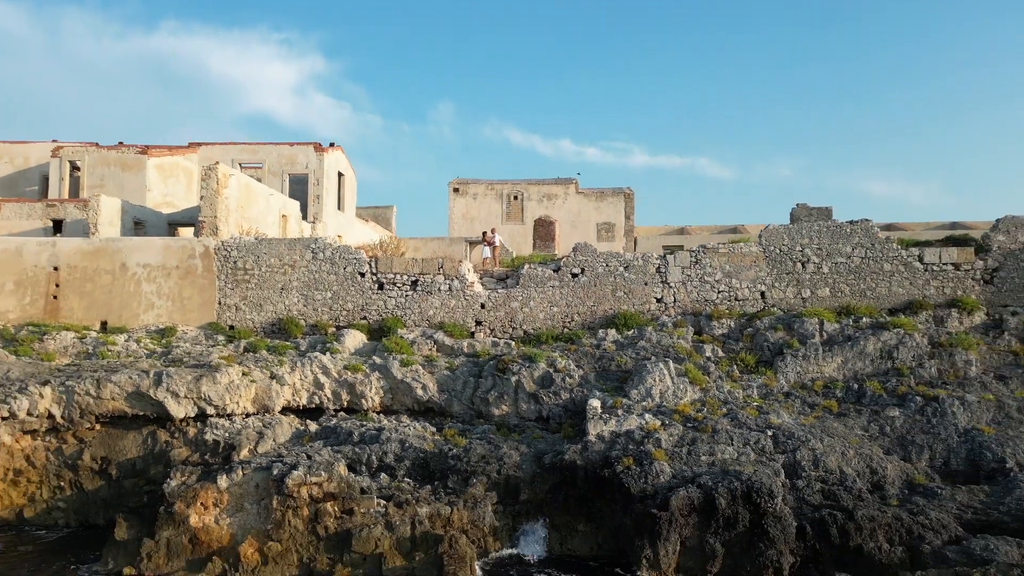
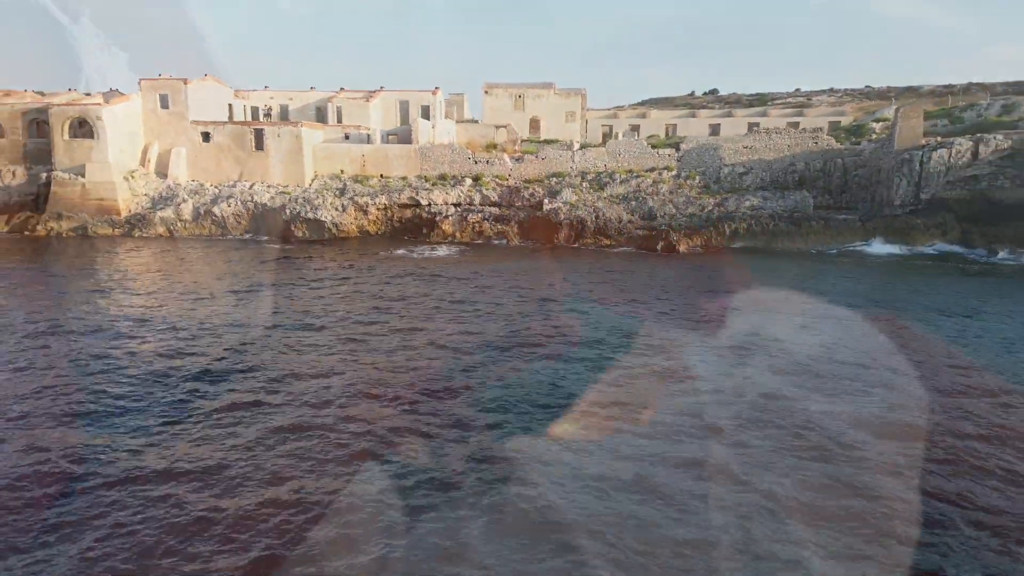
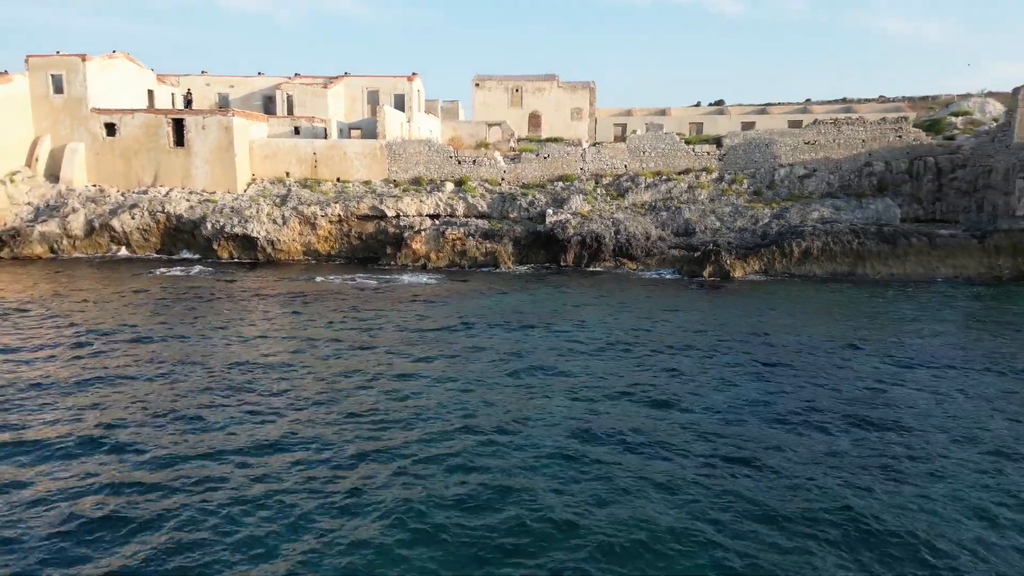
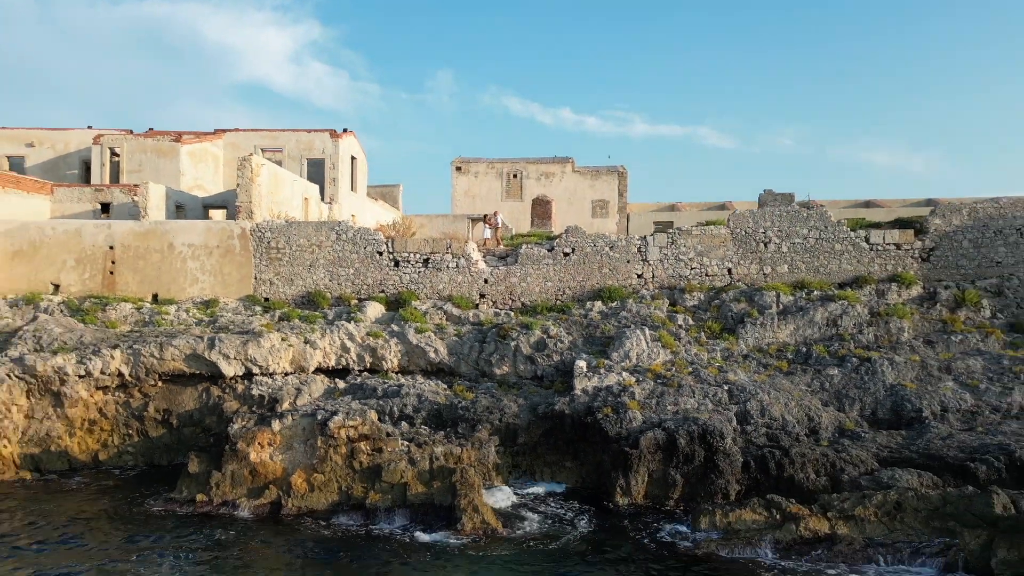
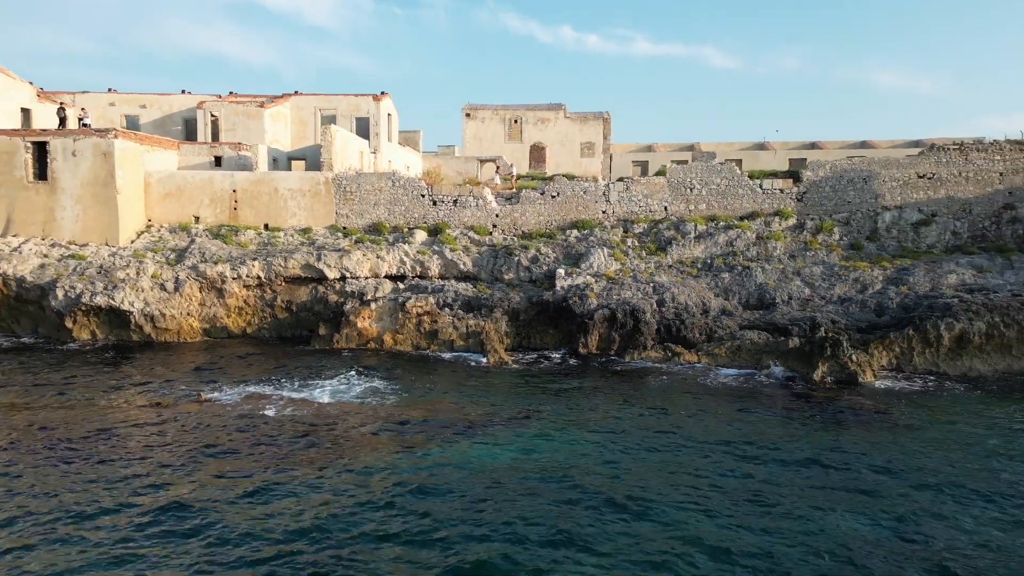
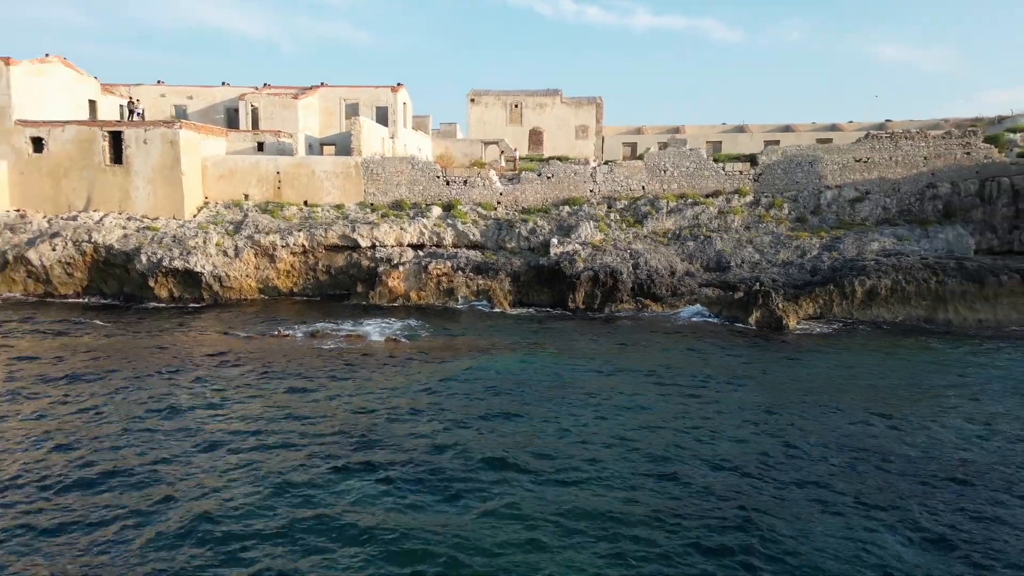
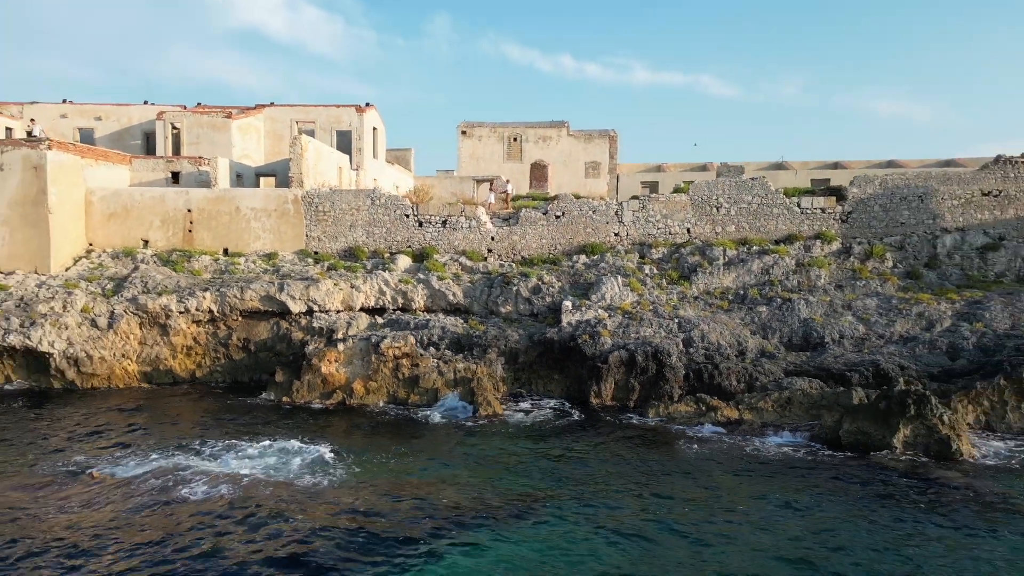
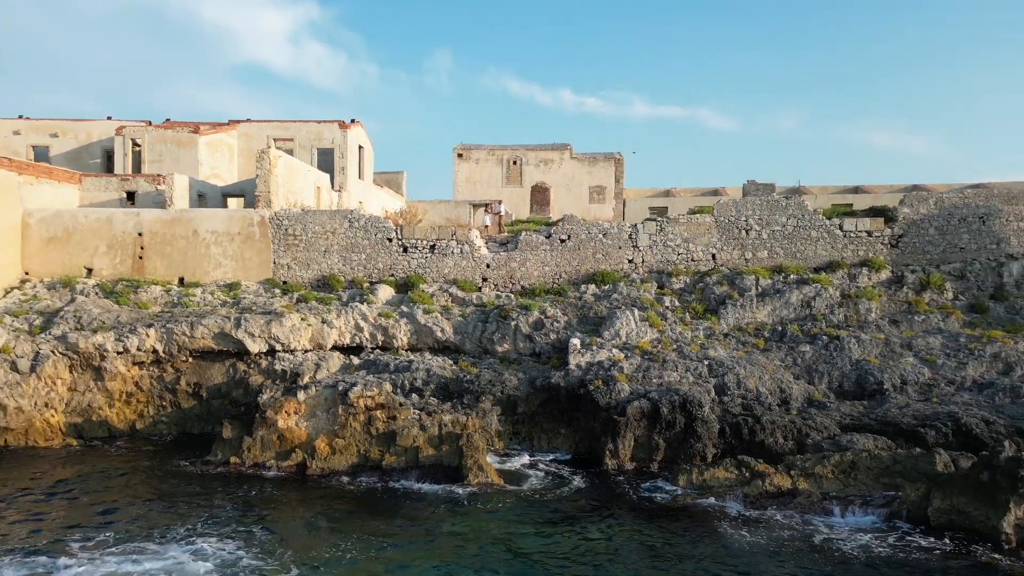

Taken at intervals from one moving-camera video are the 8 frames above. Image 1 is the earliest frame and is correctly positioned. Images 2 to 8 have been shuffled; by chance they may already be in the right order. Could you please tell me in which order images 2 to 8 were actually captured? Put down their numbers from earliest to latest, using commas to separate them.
4, 8, 7, 5, 6, 3, 2
